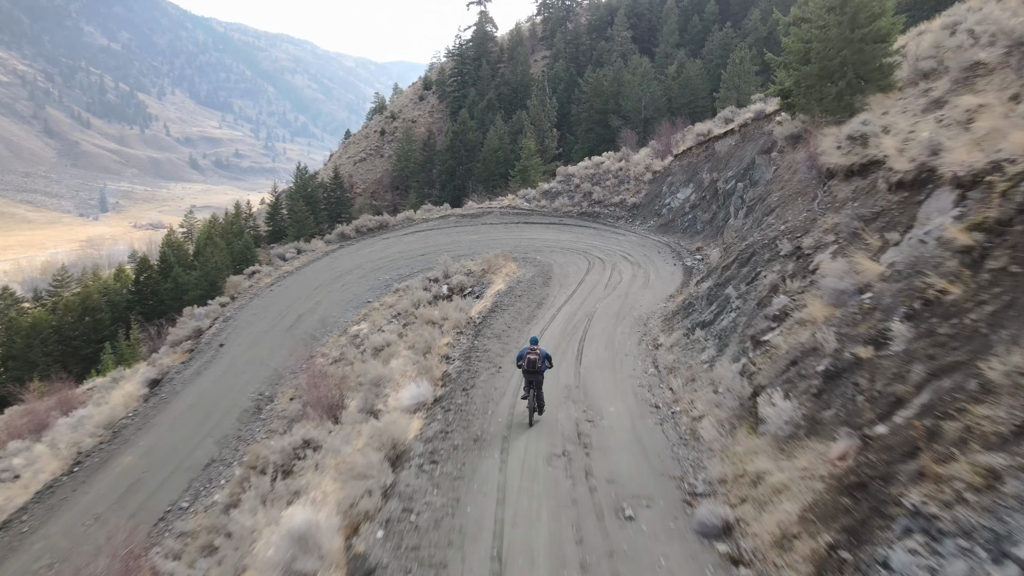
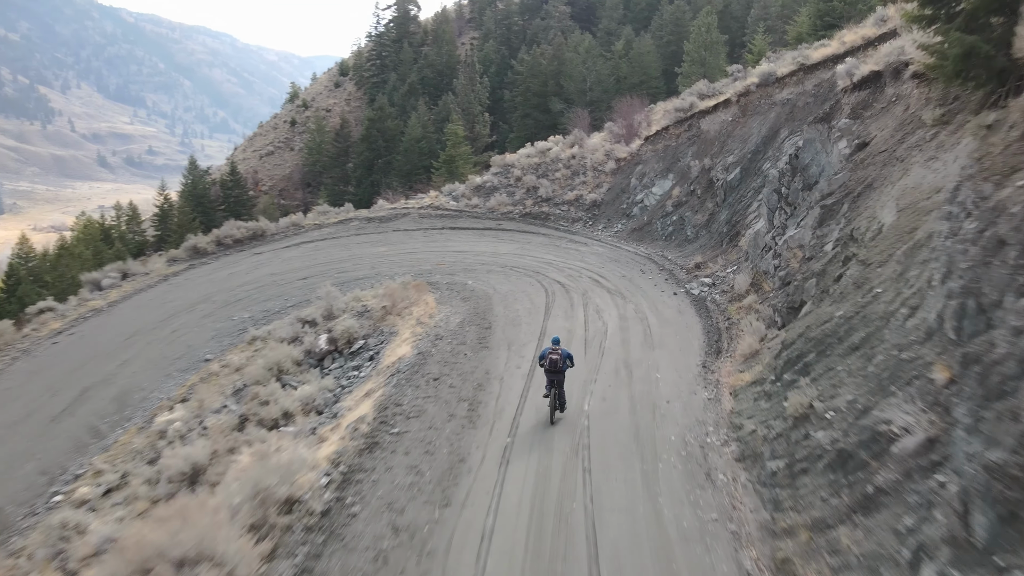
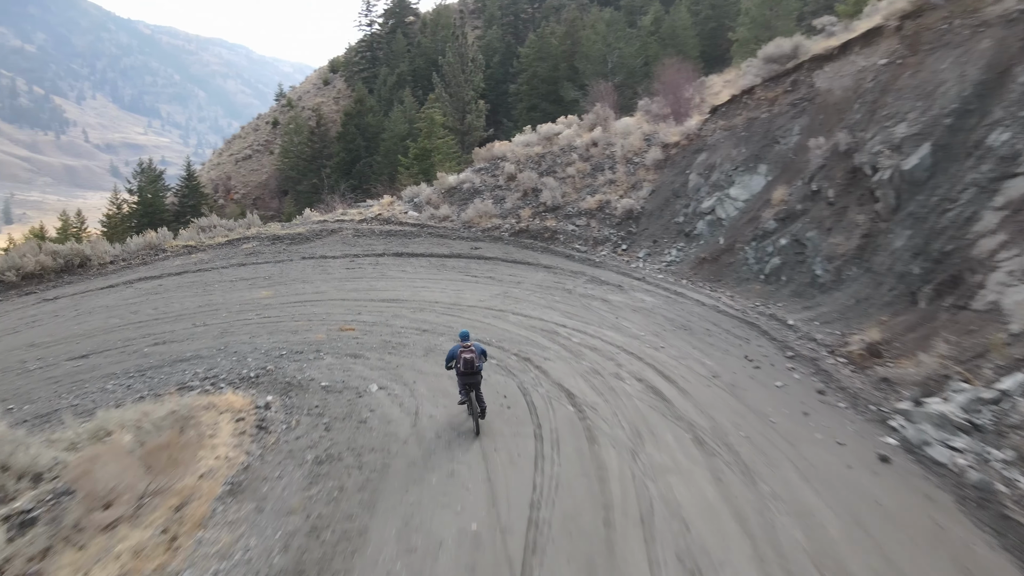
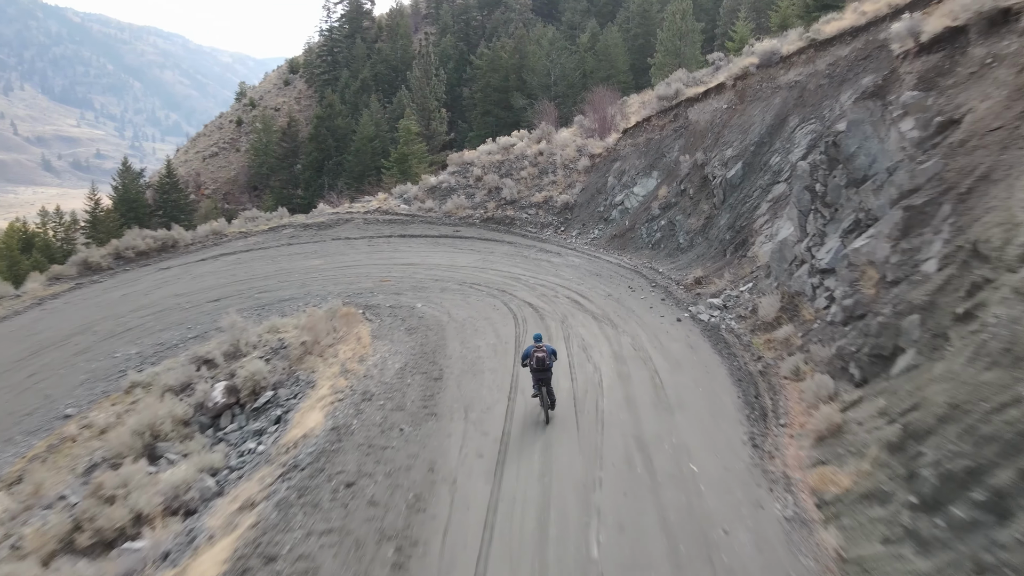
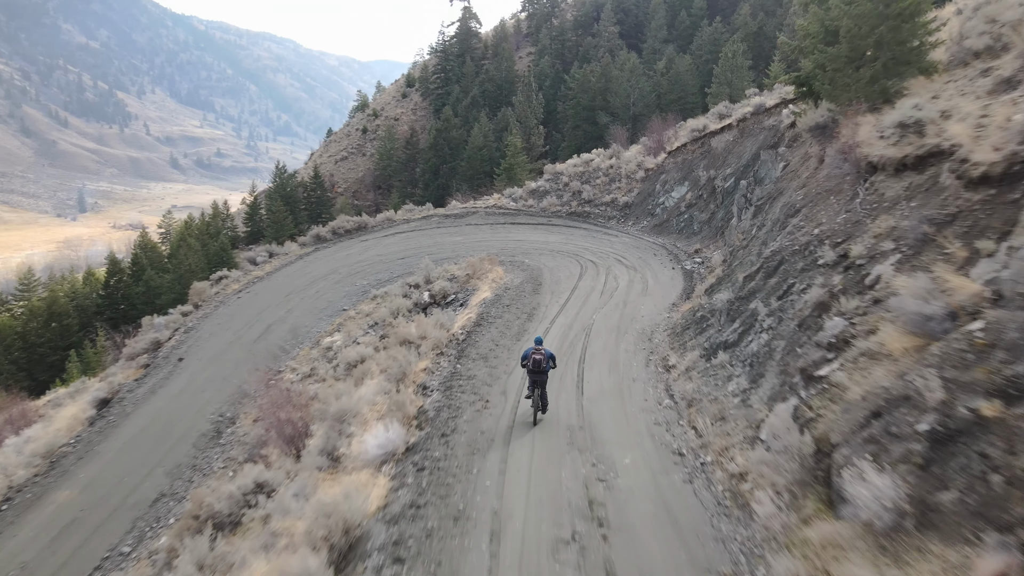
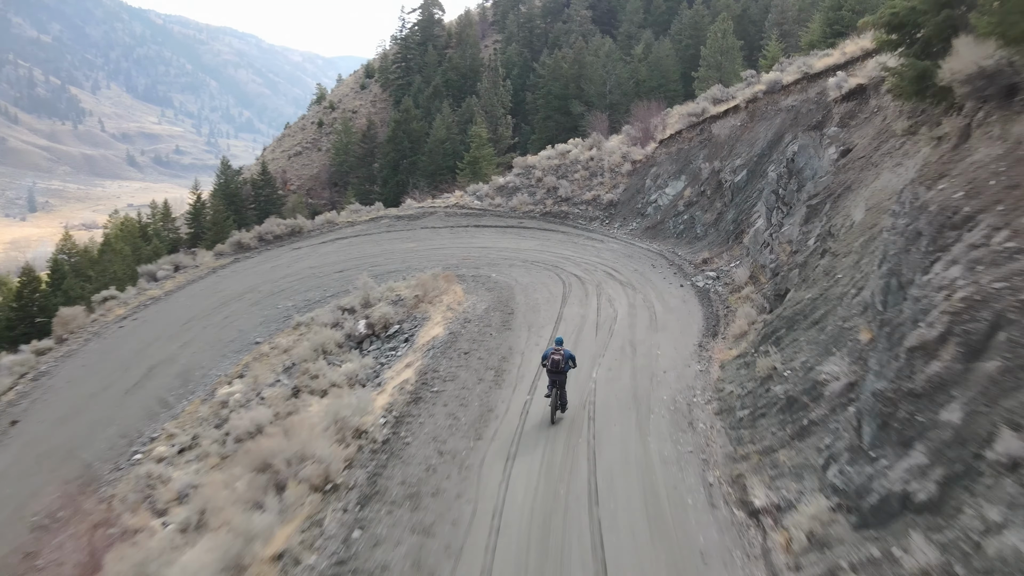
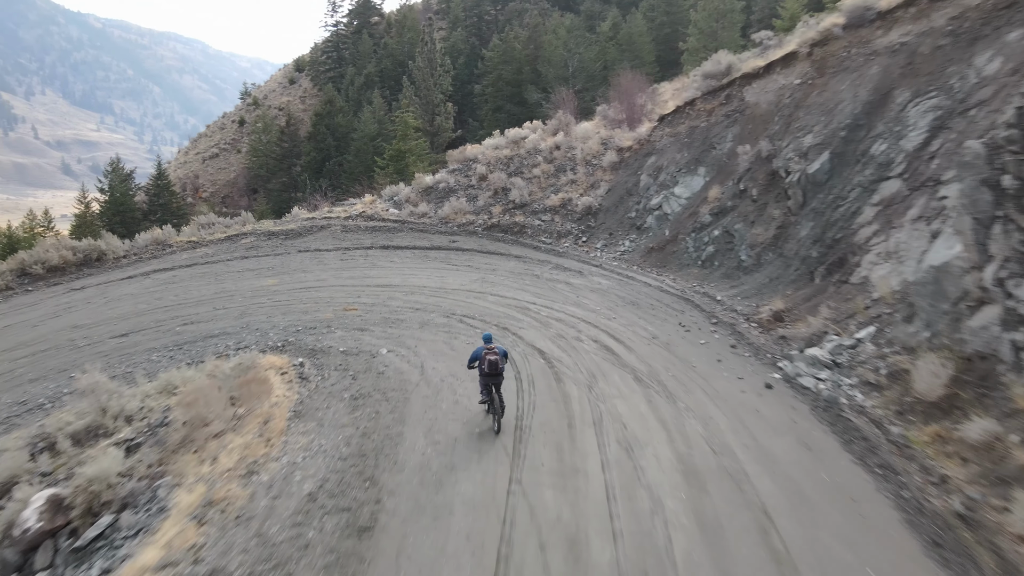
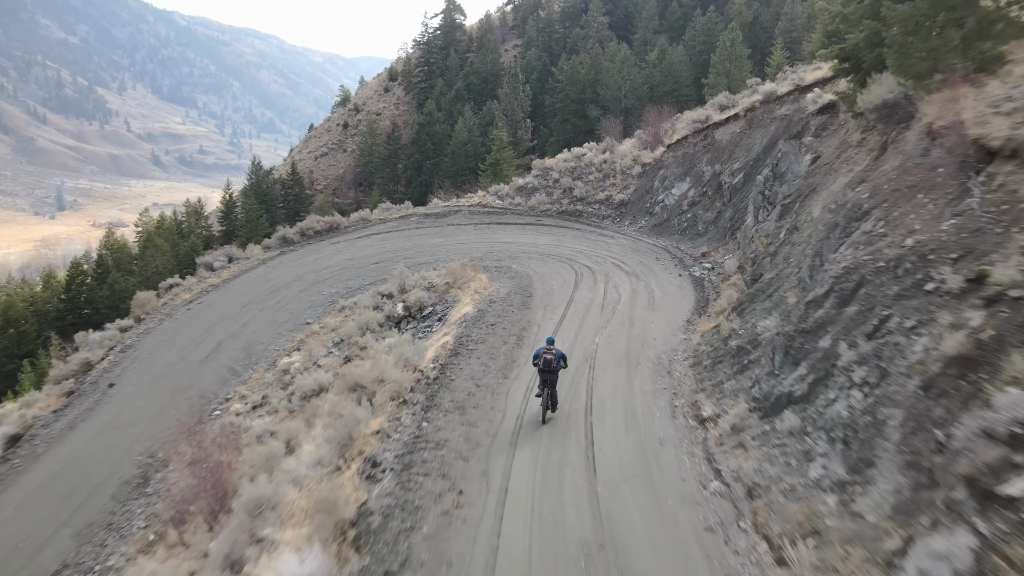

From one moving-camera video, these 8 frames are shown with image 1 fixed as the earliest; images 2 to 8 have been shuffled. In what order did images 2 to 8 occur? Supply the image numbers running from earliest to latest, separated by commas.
5, 8, 6, 2, 4, 7, 3
